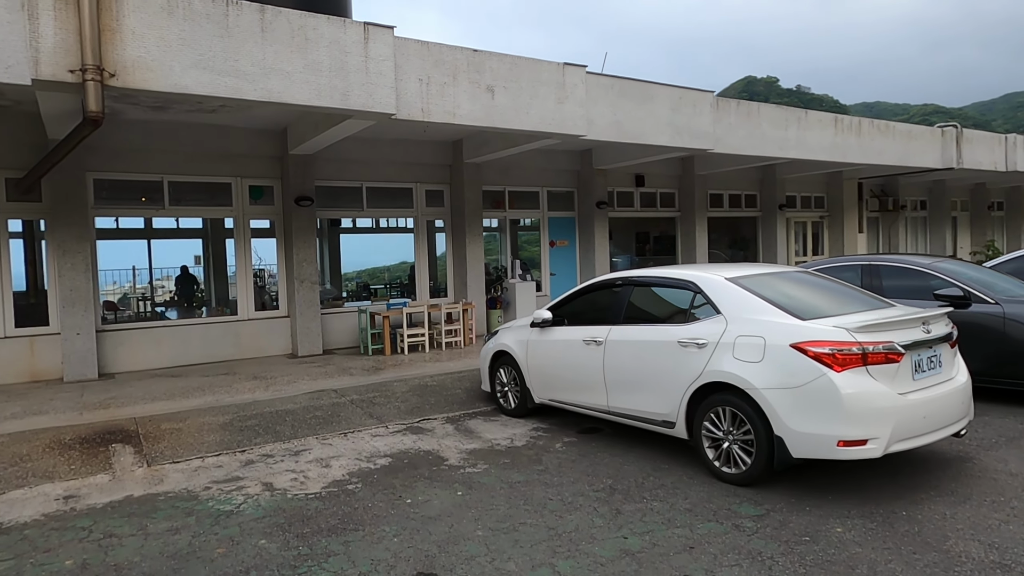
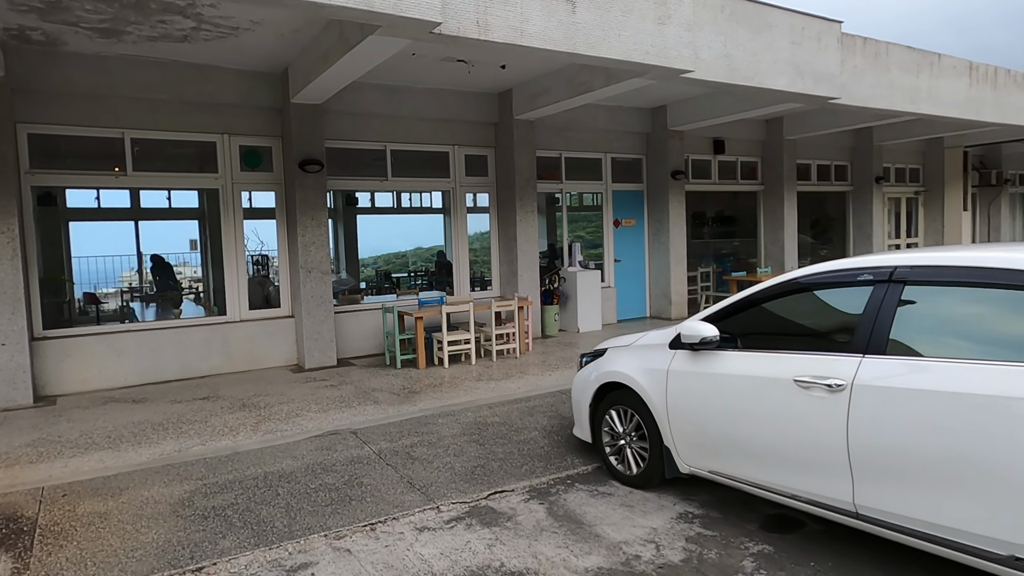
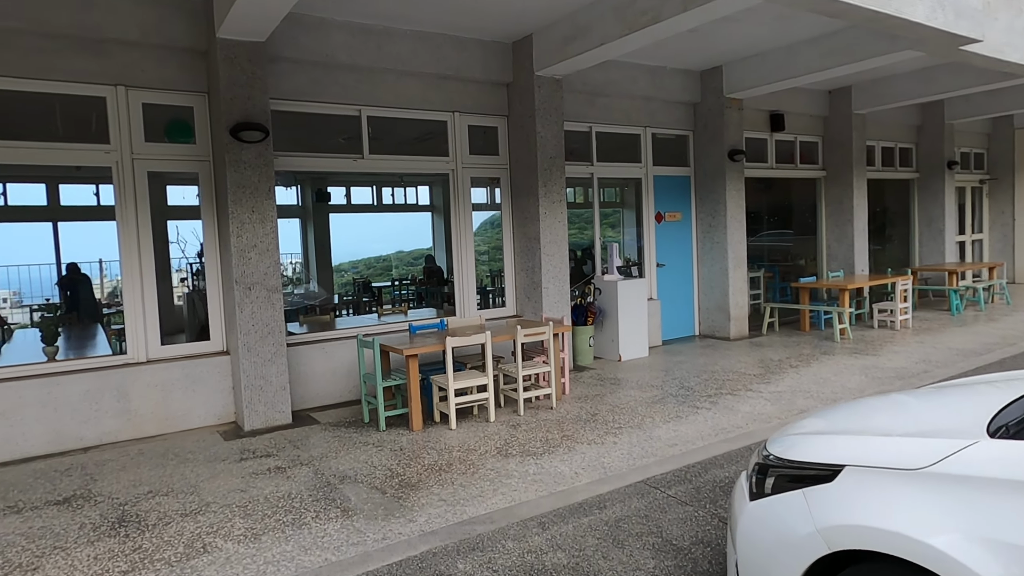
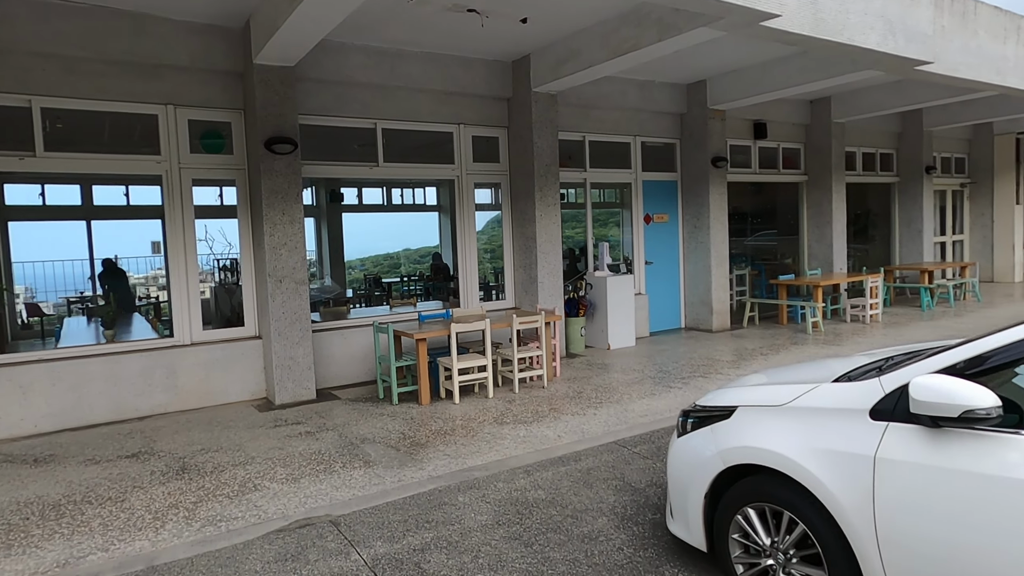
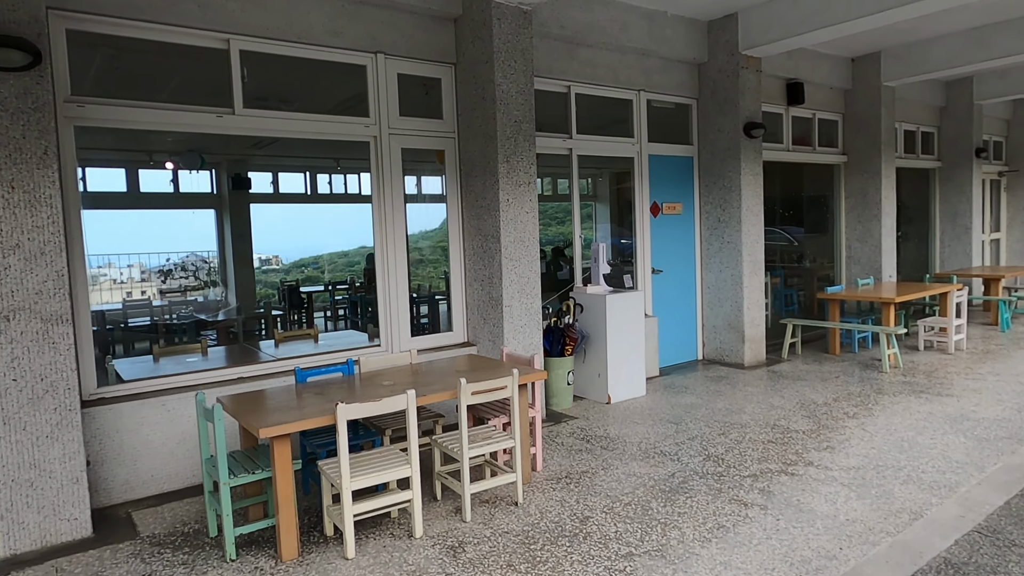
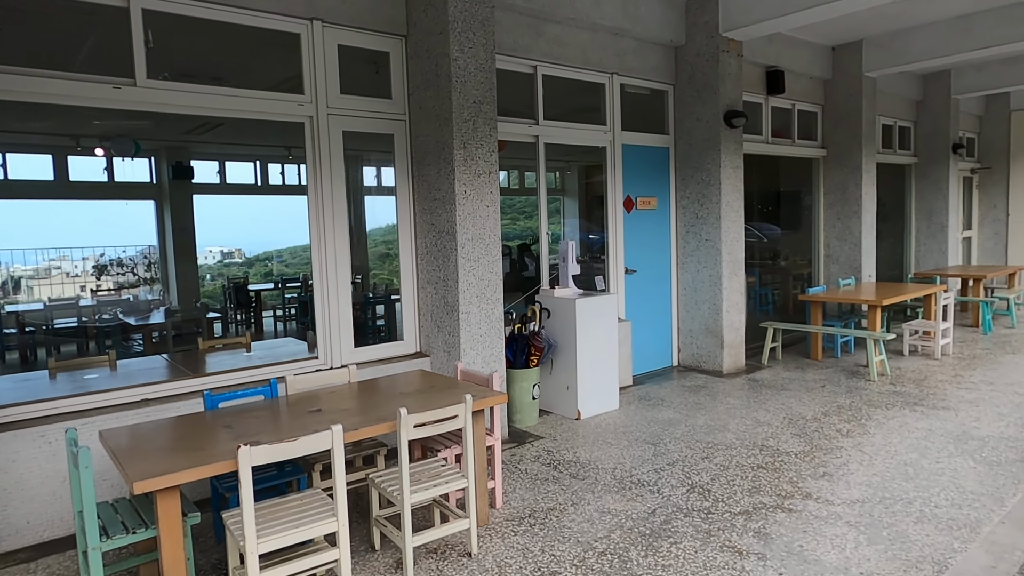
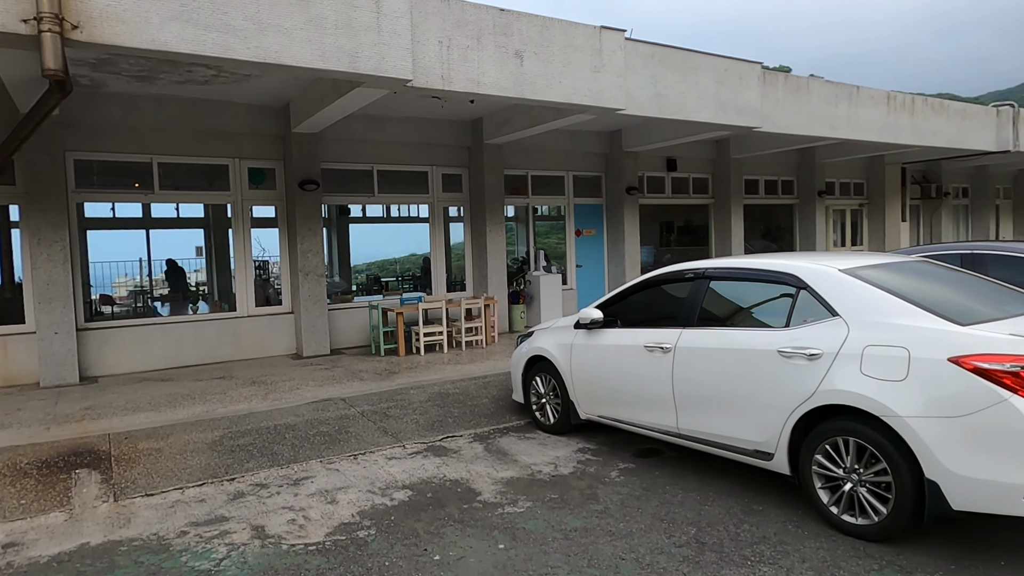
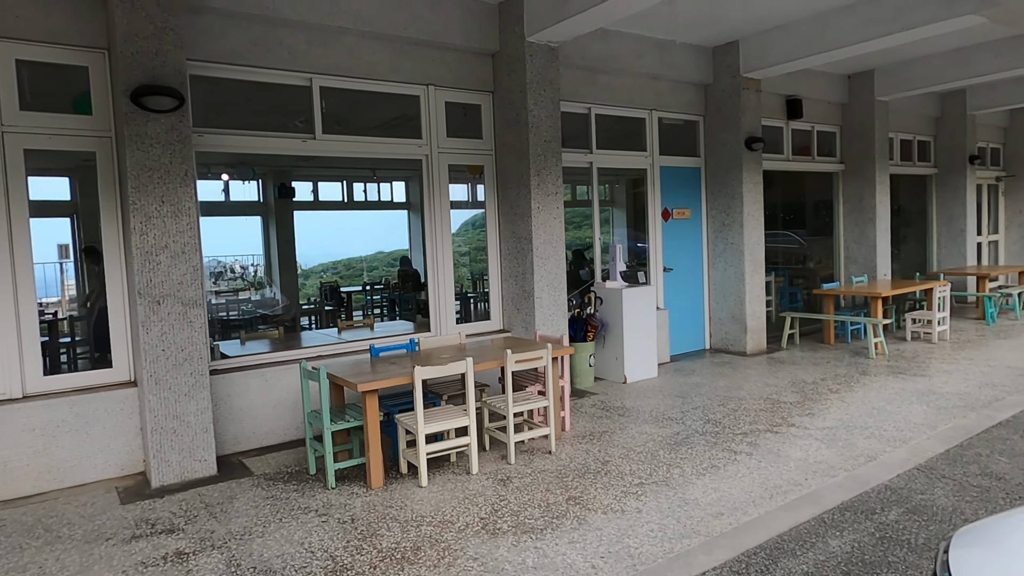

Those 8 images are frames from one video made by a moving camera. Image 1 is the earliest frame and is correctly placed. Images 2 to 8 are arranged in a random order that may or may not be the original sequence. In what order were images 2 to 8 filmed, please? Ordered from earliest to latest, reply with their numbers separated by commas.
7, 2, 4, 3, 8, 5, 6
